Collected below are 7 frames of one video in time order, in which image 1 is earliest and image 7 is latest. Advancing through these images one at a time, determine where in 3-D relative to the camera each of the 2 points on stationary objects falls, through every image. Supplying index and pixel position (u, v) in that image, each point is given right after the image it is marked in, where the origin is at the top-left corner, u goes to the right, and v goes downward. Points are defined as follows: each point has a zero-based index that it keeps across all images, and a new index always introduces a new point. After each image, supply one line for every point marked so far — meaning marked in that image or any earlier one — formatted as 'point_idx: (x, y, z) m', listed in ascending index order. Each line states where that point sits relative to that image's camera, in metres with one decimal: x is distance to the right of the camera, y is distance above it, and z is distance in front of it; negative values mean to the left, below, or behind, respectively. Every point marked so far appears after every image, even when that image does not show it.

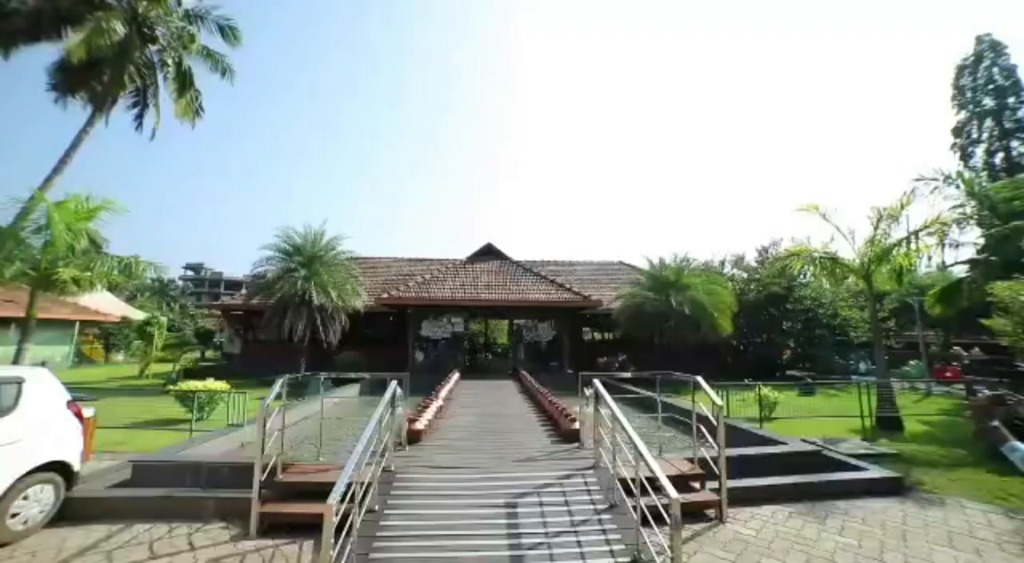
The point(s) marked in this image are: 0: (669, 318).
0: (+4.9, -1.2, +19.5) m
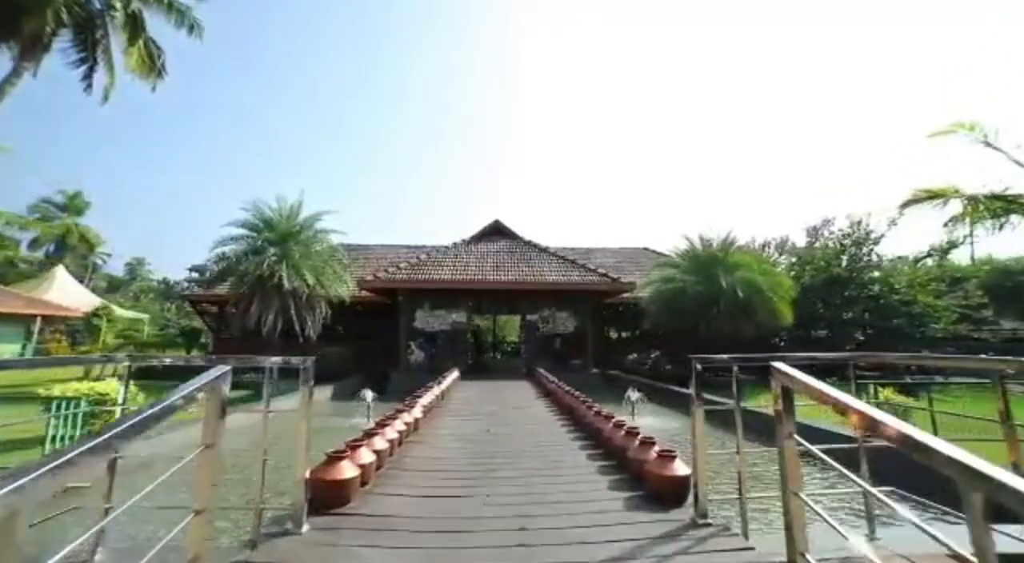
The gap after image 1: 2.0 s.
0: (+5.2, -0.7, +16.1) m
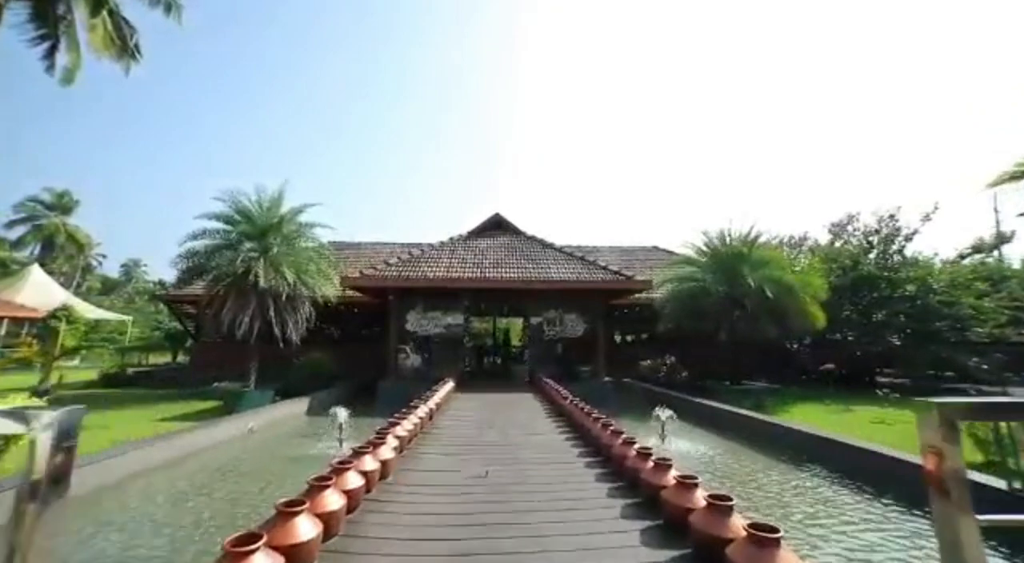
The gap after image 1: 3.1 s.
0: (+5.3, -0.7, +14.6) m
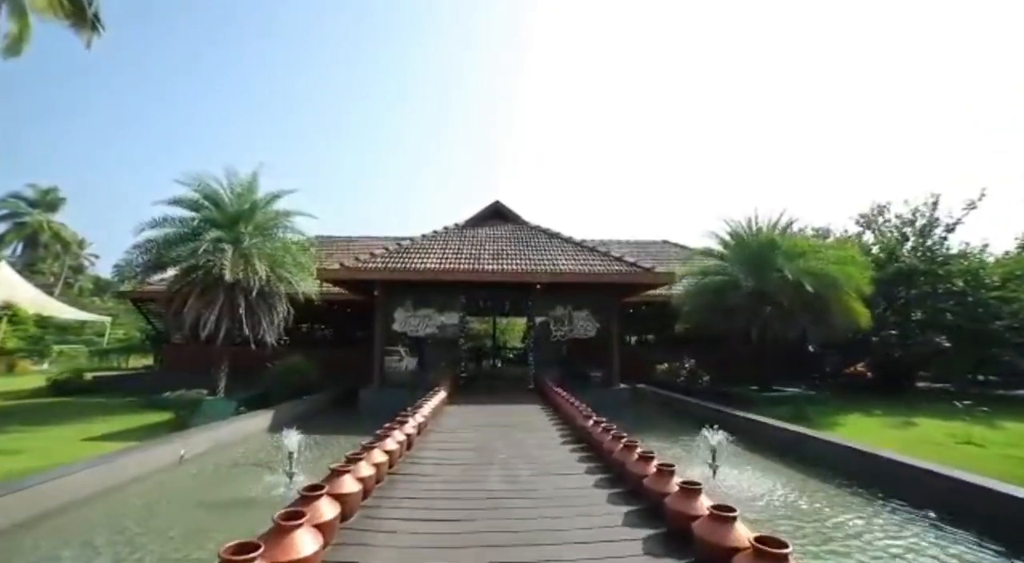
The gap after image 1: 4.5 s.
0: (+5.3, -0.5, +12.8) m
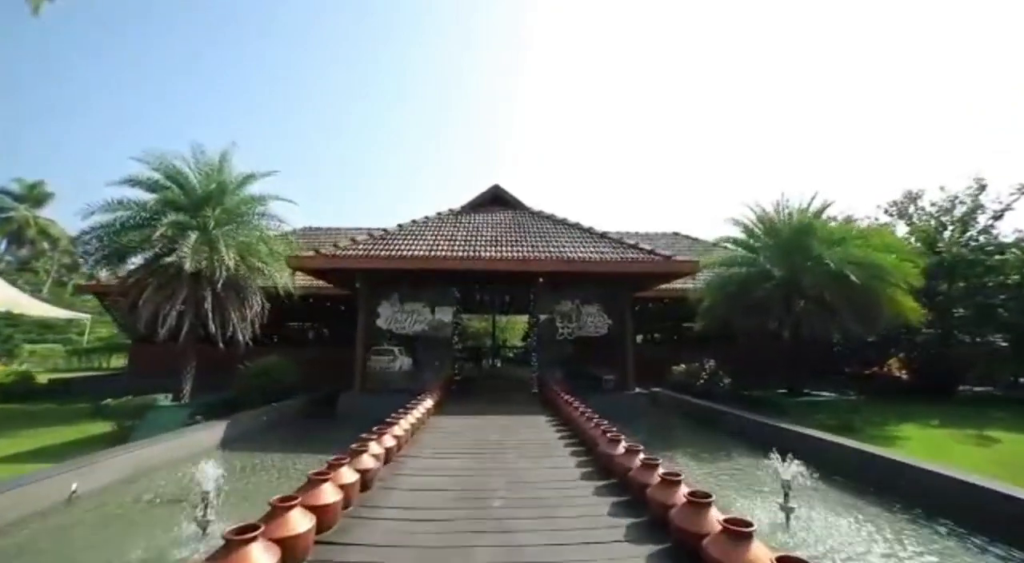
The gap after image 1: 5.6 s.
0: (+5.3, -0.3, +11.3) m
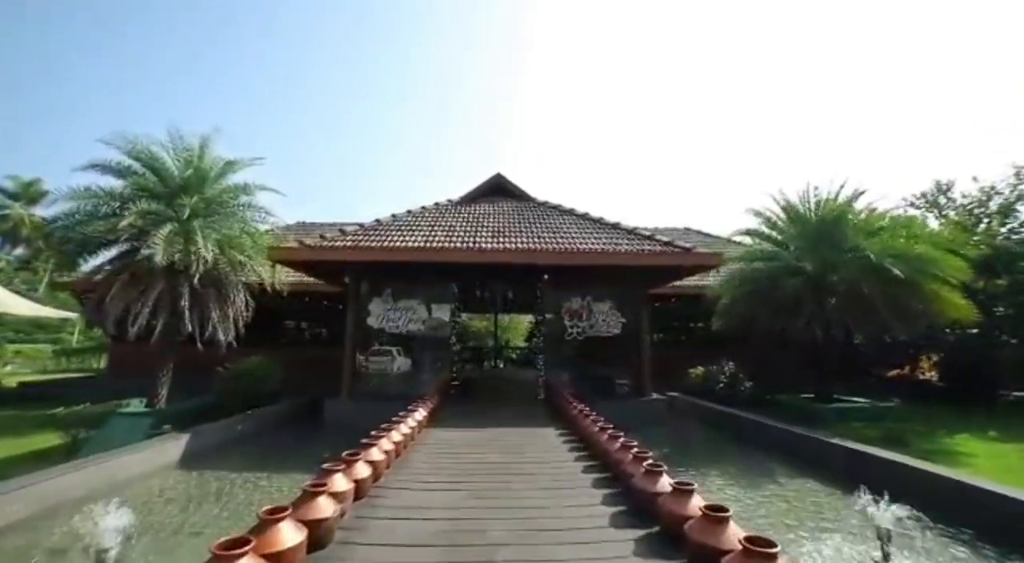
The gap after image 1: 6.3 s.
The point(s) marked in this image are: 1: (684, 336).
0: (+5.4, -0.3, +10.3) m
1: (+3.7, -1.2, +13.2) m
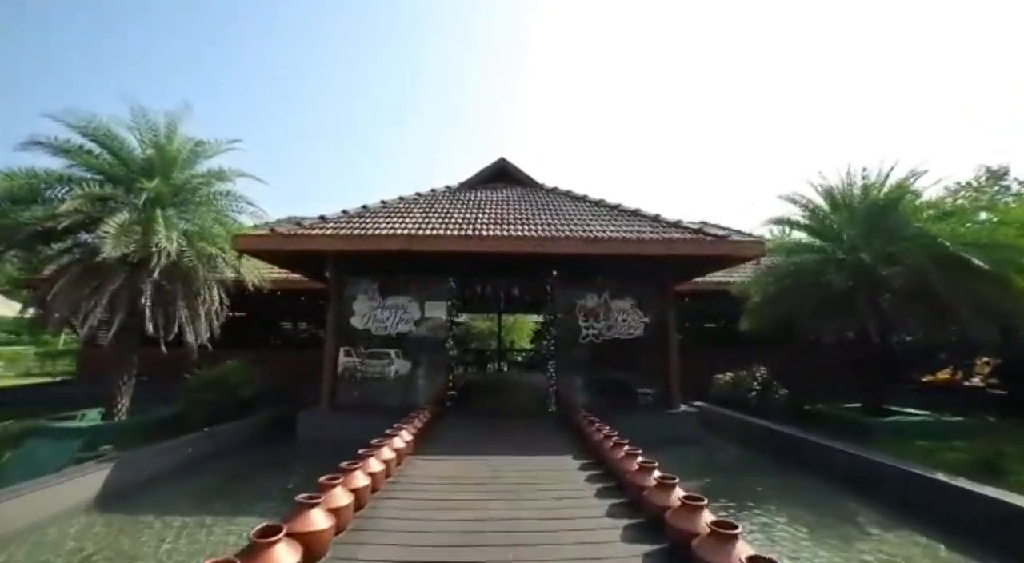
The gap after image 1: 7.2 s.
0: (+5.5, -0.2, +8.9) m
1: (+3.8, -1.1, +11.9) m
